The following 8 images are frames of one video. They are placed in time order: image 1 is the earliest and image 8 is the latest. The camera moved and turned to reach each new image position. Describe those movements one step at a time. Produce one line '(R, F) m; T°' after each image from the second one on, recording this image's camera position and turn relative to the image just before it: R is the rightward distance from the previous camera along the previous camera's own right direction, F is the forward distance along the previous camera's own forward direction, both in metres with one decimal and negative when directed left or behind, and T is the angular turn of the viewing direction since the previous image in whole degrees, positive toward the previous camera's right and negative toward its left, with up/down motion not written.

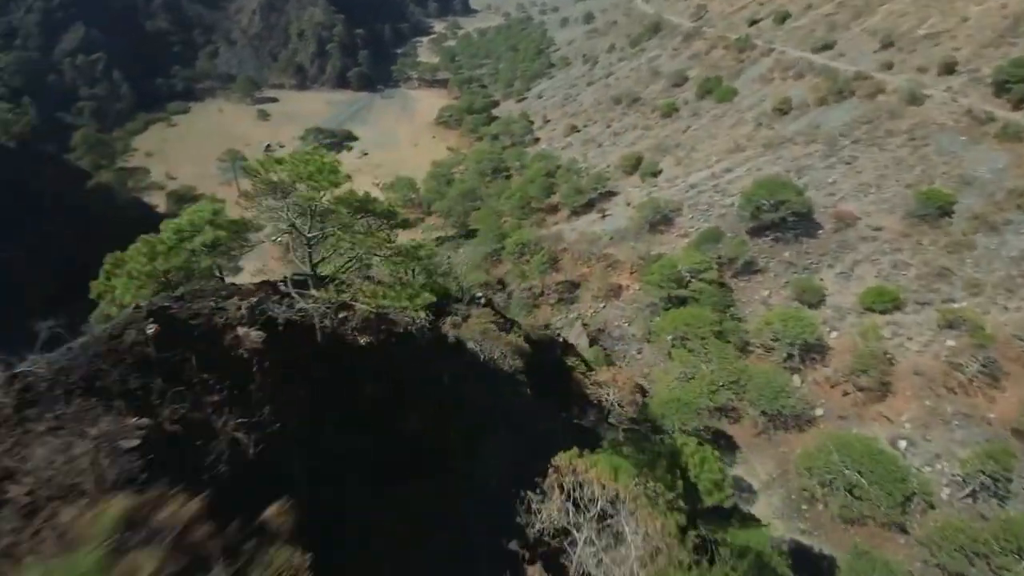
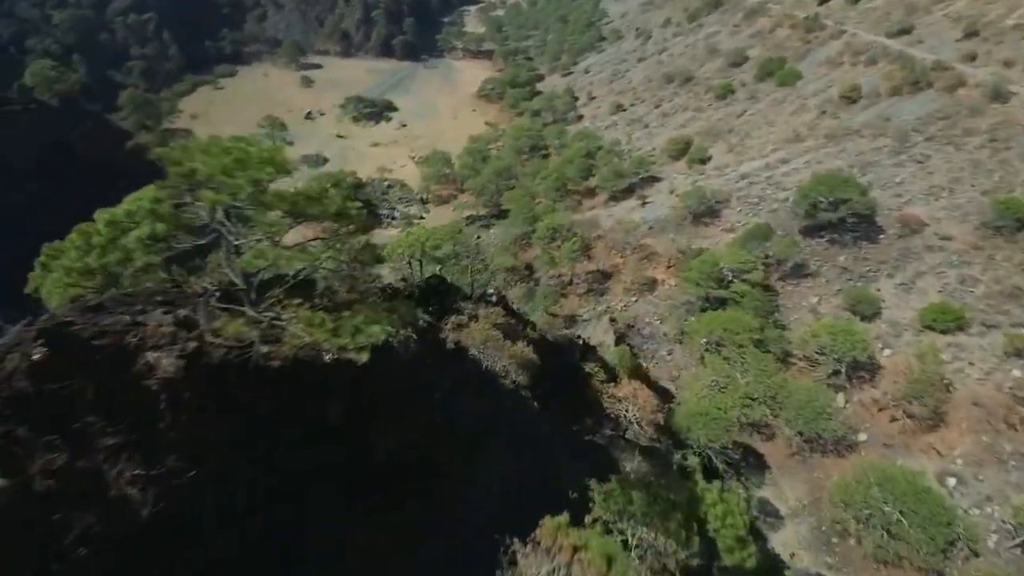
(+1.0, +2.3) m; -4°
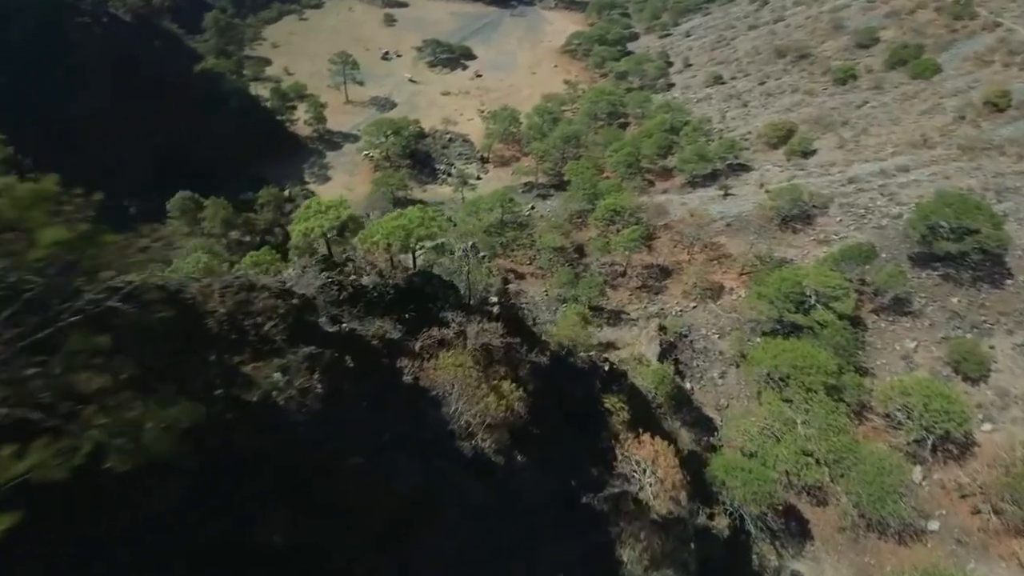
(+2.0, +5.5) m; -7°
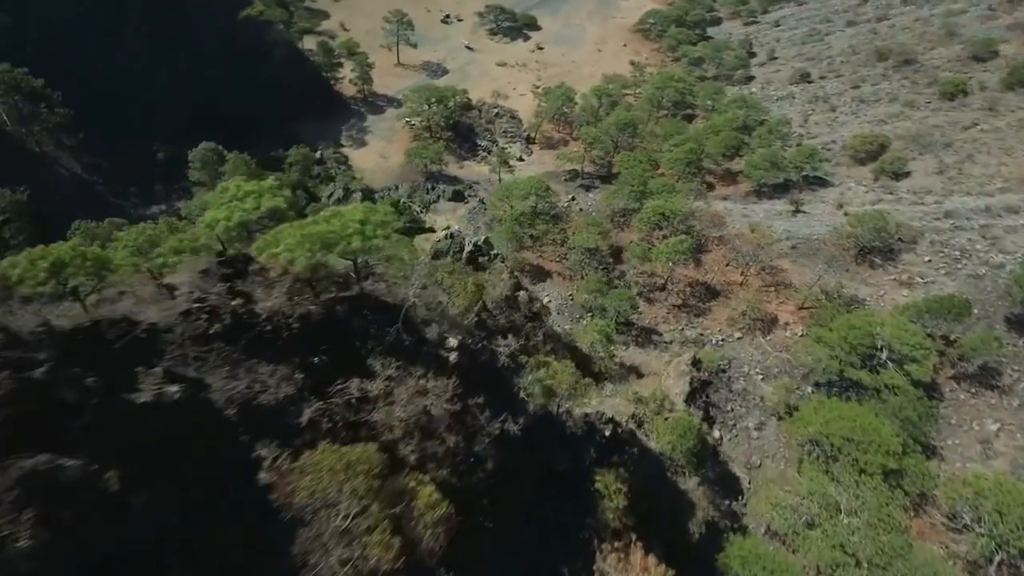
(+2.2, +5.9) m; -5°
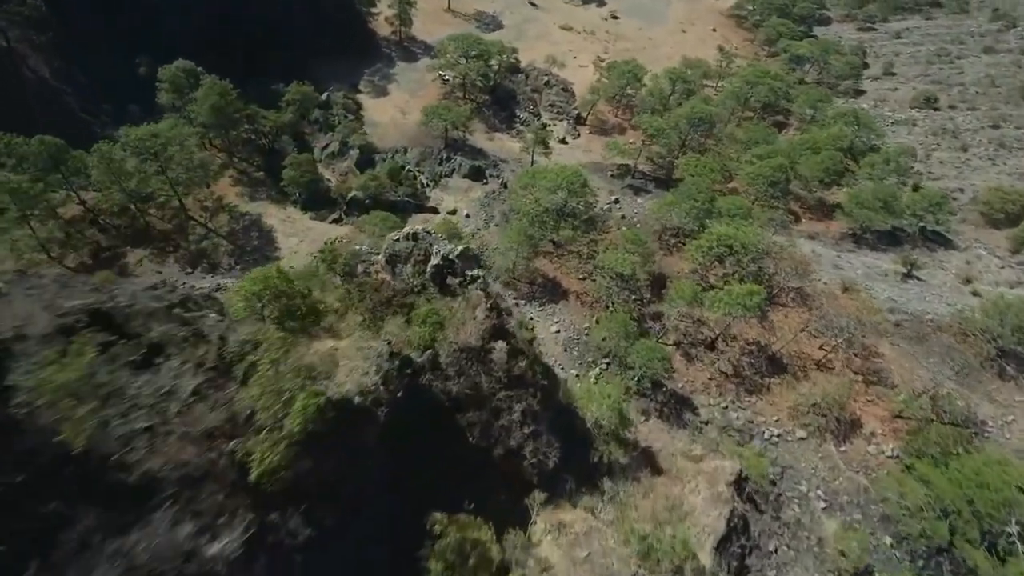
(+2.1, +12.8) m; -3°
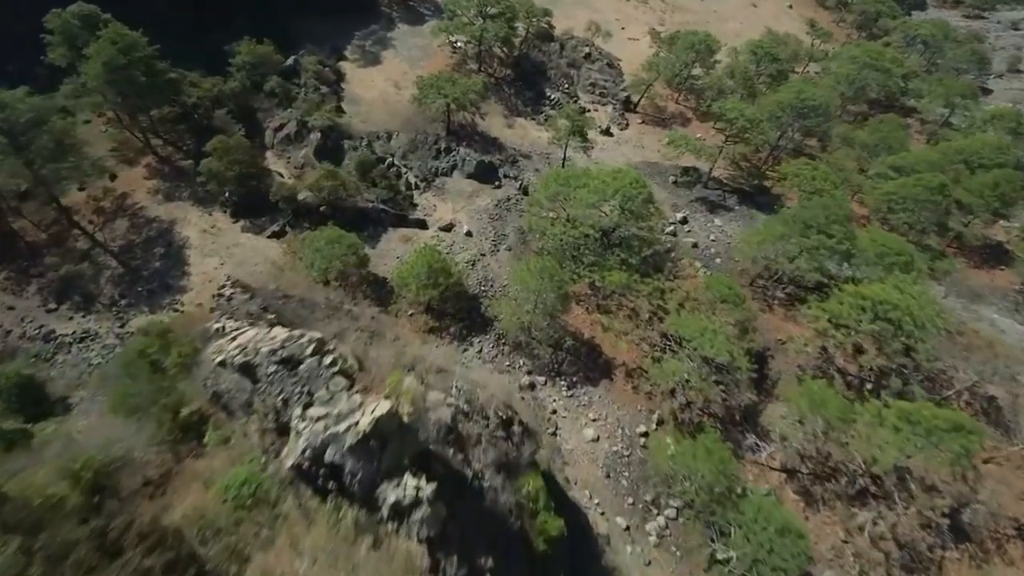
(+0.1, +15.9) m; -2°
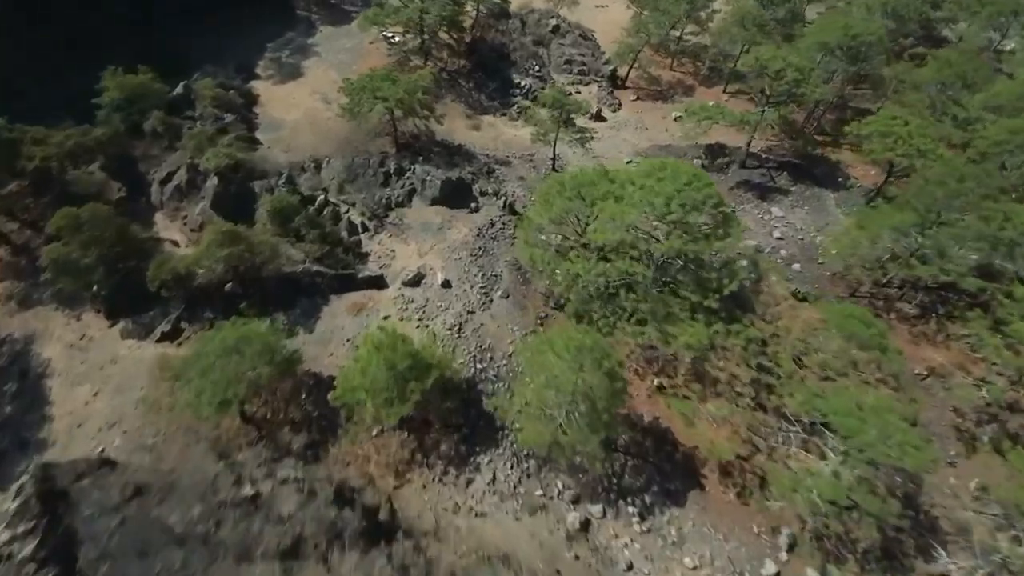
(-0.6, +10.2) m; +2°
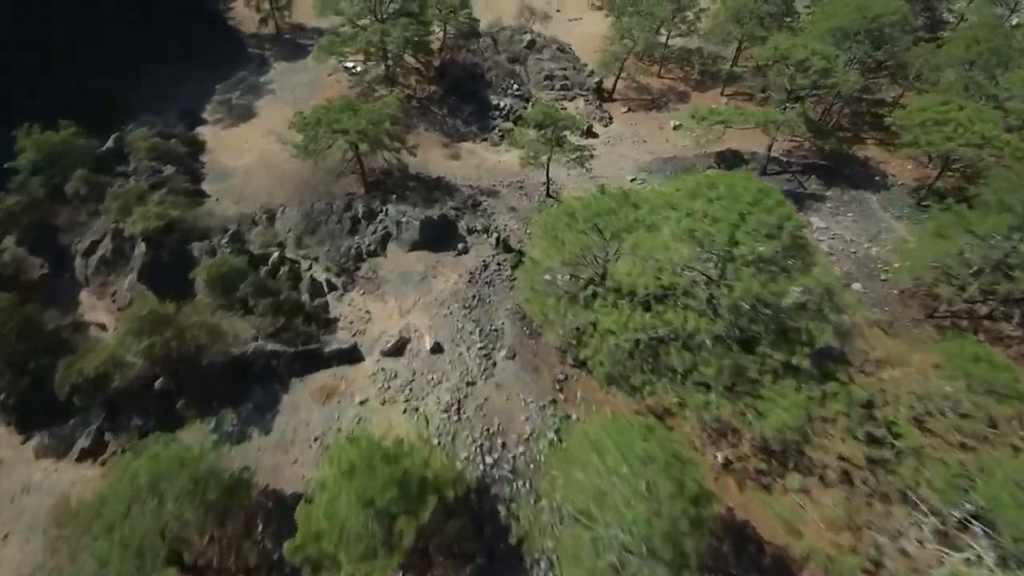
(-0.5, +4.6) m; +1°
